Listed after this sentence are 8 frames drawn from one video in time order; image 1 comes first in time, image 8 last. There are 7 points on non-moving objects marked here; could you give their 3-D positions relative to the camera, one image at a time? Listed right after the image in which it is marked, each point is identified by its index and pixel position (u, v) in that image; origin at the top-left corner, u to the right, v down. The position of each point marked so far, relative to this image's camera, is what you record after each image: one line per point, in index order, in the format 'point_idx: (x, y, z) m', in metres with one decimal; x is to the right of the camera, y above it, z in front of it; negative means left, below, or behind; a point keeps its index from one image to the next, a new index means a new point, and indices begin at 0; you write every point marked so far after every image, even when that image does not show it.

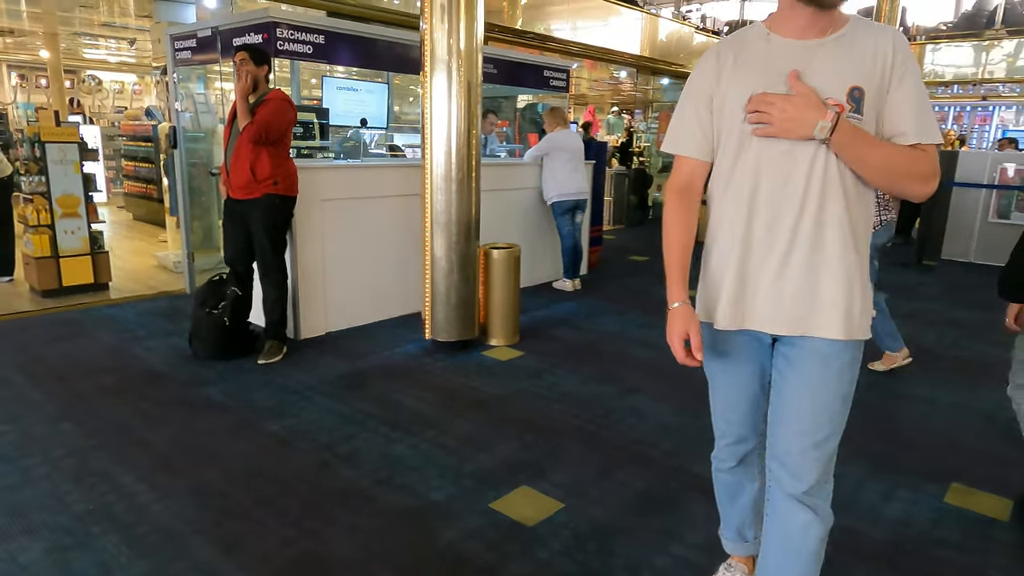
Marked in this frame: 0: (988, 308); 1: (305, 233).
0: (+3.9, -0.2, +5.5) m
1: (-1.3, +0.3, +4.0) m
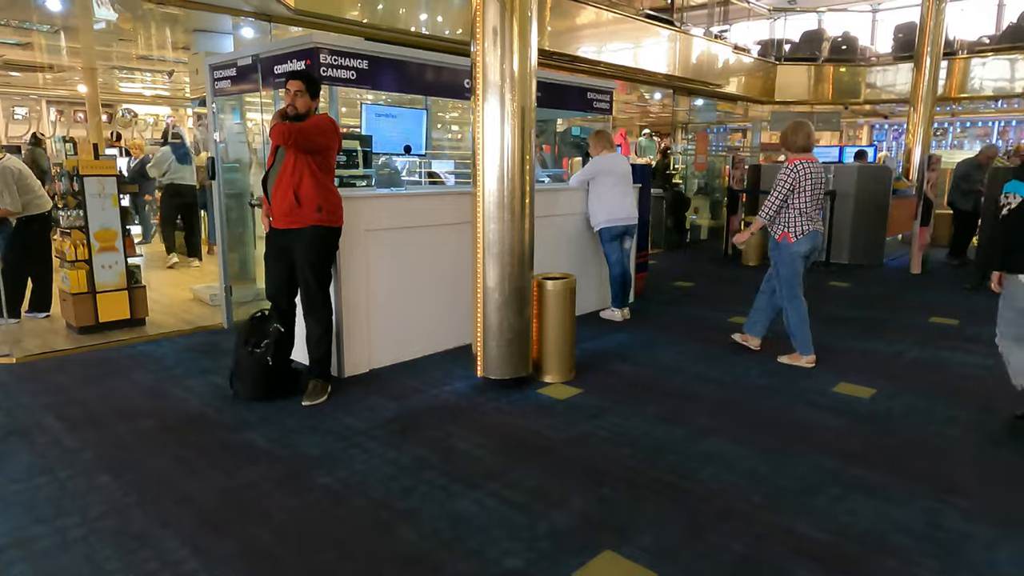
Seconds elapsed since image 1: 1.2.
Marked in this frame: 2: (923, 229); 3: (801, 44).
0: (+4.3, -0.4, +5.1) m
1: (-0.9, +0.1, +3.8) m
2: (+4.9, +0.7, +7.9) m
3: (+5.6, +4.7, +12.9) m
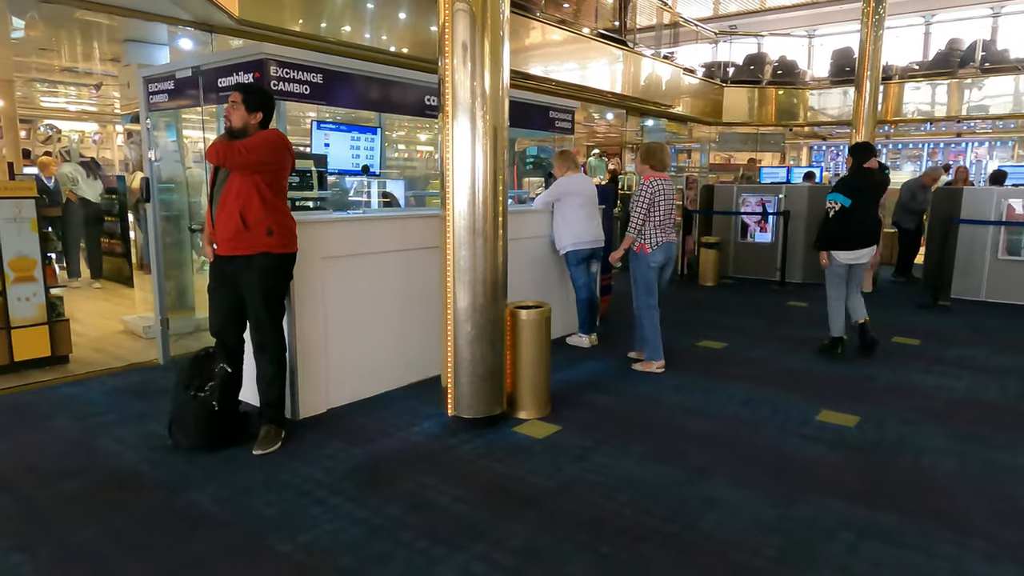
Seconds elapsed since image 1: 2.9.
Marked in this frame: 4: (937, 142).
0: (+4.0, -0.5, +5.2) m
1: (-1.1, 0.0, +3.5) m
2: (+4.4, +0.5, +8.1) m
3: (+4.6, +4.4, +13.2) m
4: (+7.9, +2.7, +12.3) m
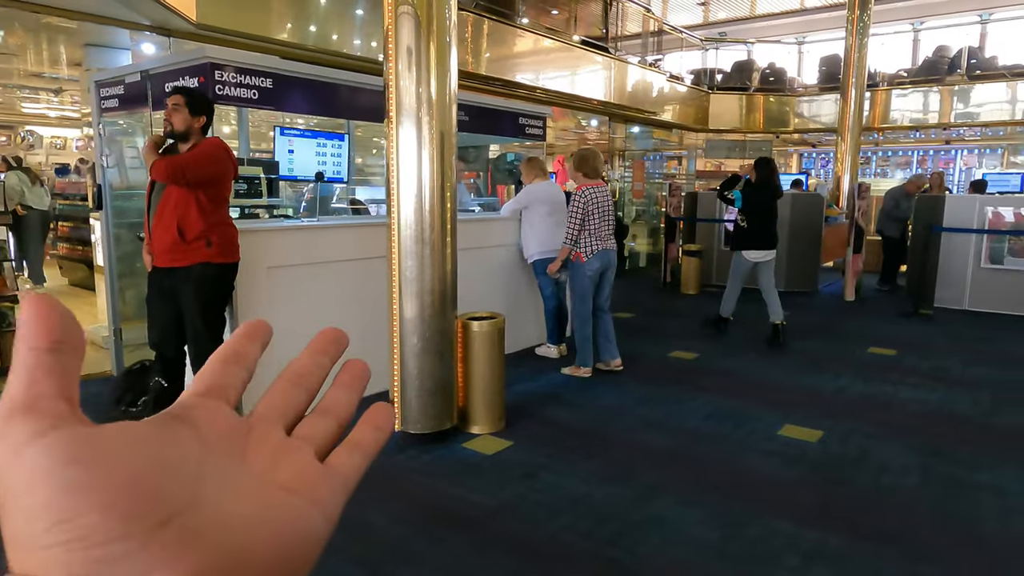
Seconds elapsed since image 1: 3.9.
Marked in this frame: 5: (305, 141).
0: (+3.8, -0.6, +5.1) m
1: (-1.3, -0.1, +3.4) m
2: (+4.1, +0.4, +8.0) m
3: (+4.3, +4.2, +13.1) m
4: (+7.7, +2.5, +12.3) m
5: (-1.7, +1.2, +5.2) m
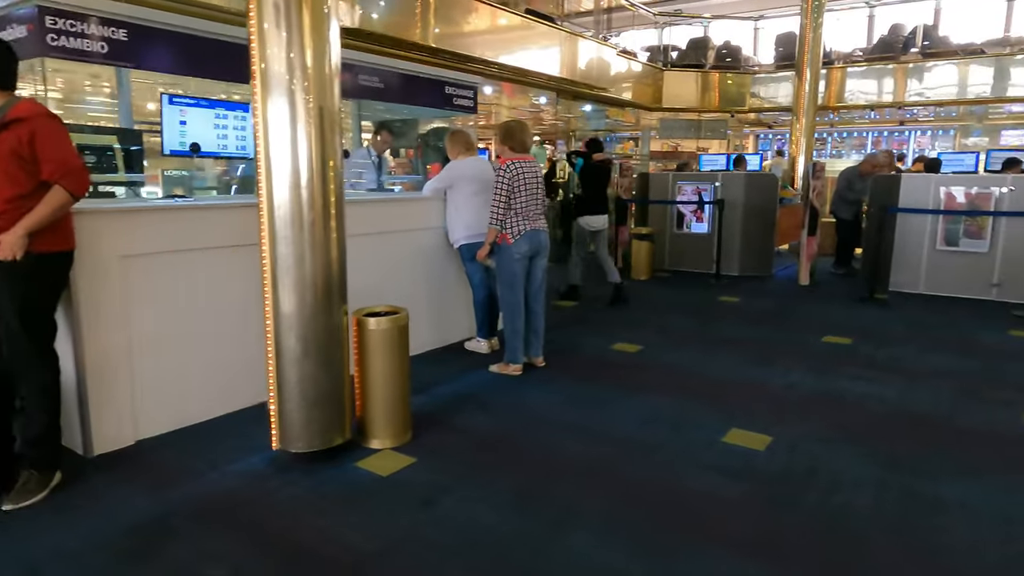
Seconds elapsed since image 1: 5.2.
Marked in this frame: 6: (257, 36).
0: (+3.2, -0.5, +4.8) m
1: (-1.8, -0.1, +2.8) m
2: (+3.4, +0.6, +7.7) m
3: (+3.4, +4.5, +12.7) m
4: (+6.7, +2.9, +12.1) m
5: (-2.2, +1.2, +4.6) m
6: (-1.0, +1.0, +2.6) m
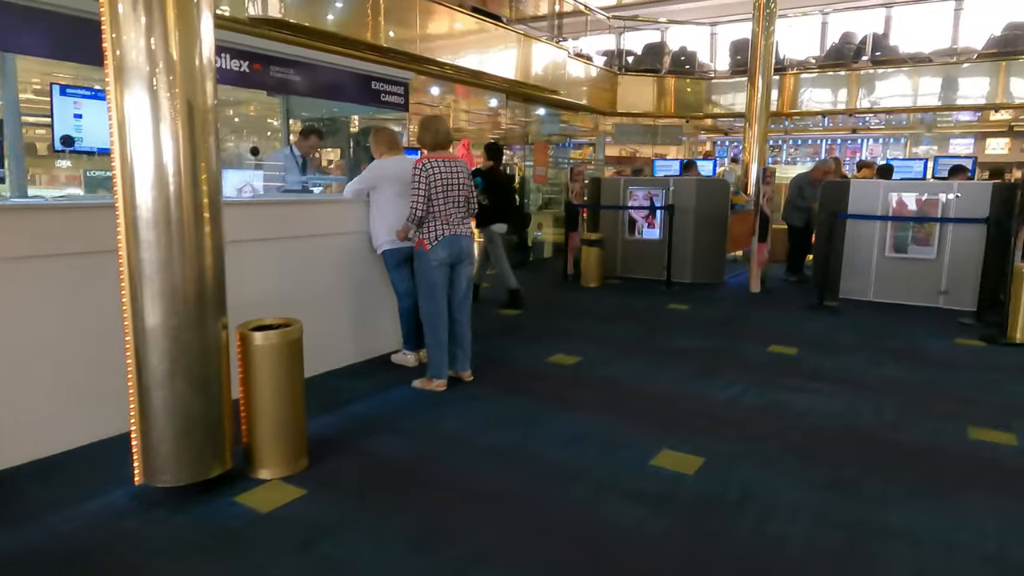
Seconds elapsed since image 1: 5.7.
0: (+2.8, -0.5, +4.6) m
1: (-2.1, -0.1, +2.4) m
2: (+2.8, +0.5, +7.5) m
3: (+2.5, +4.4, +12.6) m
4: (+5.9, +2.7, +12.1) m
5: (-2.7, +1.2, +4.2) m
6: (-1.4, +1.0, +2.3) m
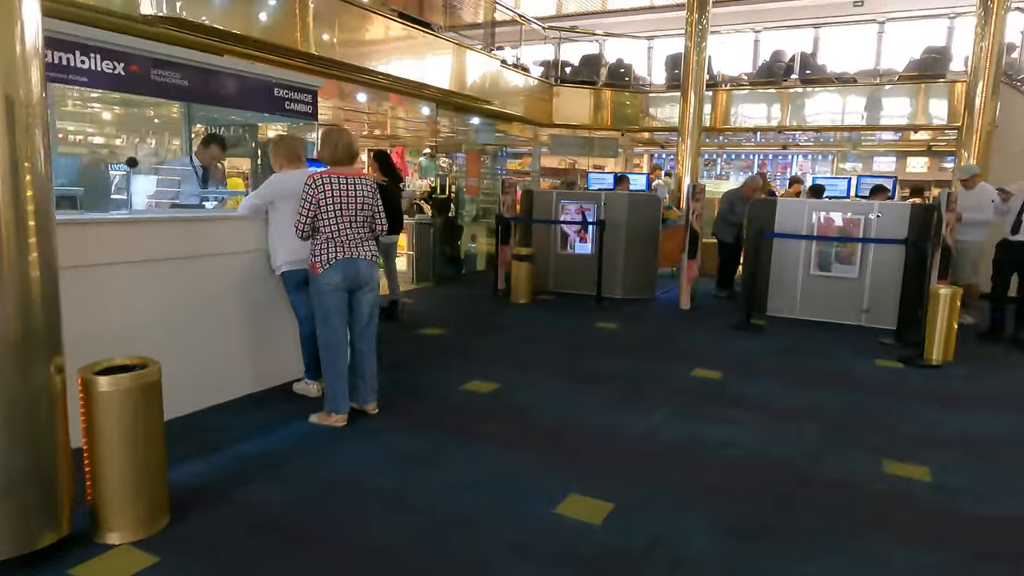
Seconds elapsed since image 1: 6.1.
0: (+2.2, -0.7, +4.6) m
1: (-2.5, -0.2, +2.0) m
2: (+2.0, +0.3, +7.5) m
3: (+1.3, +4.2, +12.6) m
4: (+4.7, +2.5, +12.4) m
5: (-3.2, +1.0, +3.8) m
6: (-1.7, +0.9, +1.9) m
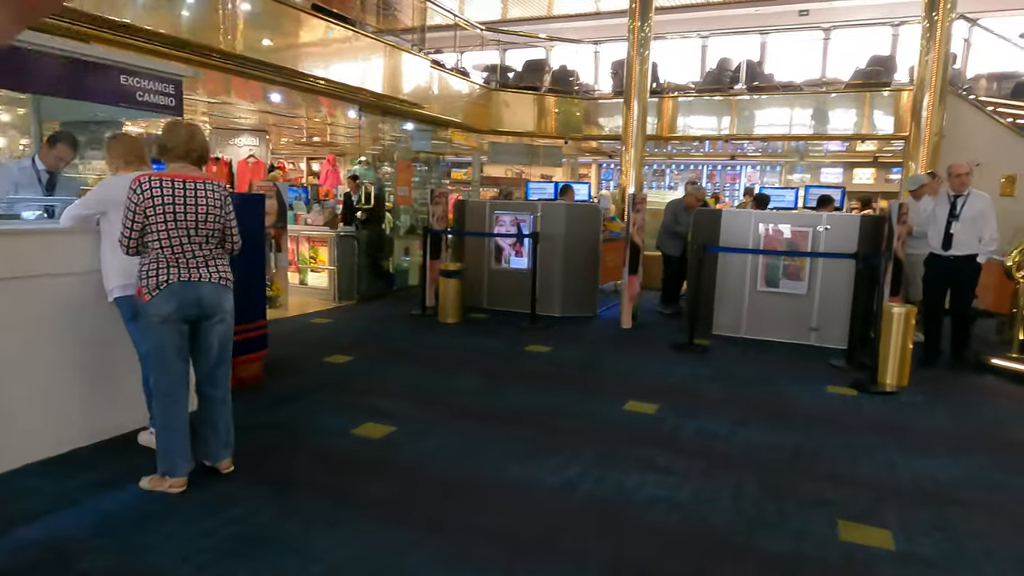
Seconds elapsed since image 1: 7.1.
0: (+1.6, -0.8, +4.1) m
1: (-2.9, -0.3, +1.2) m
2: (+1.3, +0.1, +7.0) m
3: (+0.2, +3.9, +12.1) m
4: (+3.6, +2.2, +12.0) m
5: (-3.7, +0.9, +2.9) m
6: (-2.1, +0.8, +1.2) m
